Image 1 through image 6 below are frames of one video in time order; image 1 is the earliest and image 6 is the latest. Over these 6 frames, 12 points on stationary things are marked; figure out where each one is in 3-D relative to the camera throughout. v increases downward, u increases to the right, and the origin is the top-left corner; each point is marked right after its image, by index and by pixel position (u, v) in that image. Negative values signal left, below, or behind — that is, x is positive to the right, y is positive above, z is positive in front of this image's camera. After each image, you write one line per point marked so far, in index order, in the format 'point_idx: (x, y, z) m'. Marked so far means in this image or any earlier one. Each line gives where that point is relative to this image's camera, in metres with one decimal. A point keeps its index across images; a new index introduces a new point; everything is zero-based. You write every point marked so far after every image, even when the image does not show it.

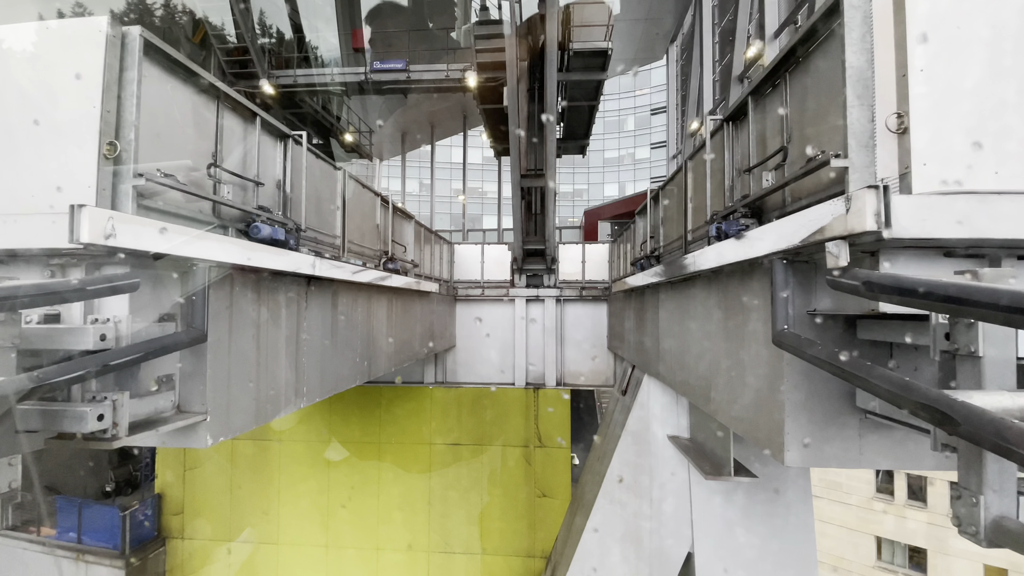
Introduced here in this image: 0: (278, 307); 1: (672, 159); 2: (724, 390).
0: (-1.9, -0.2, +3.7) m
1: (+5.5, +4.4, +16.0) m
2: (+1.6, -0.8, +3.5) m
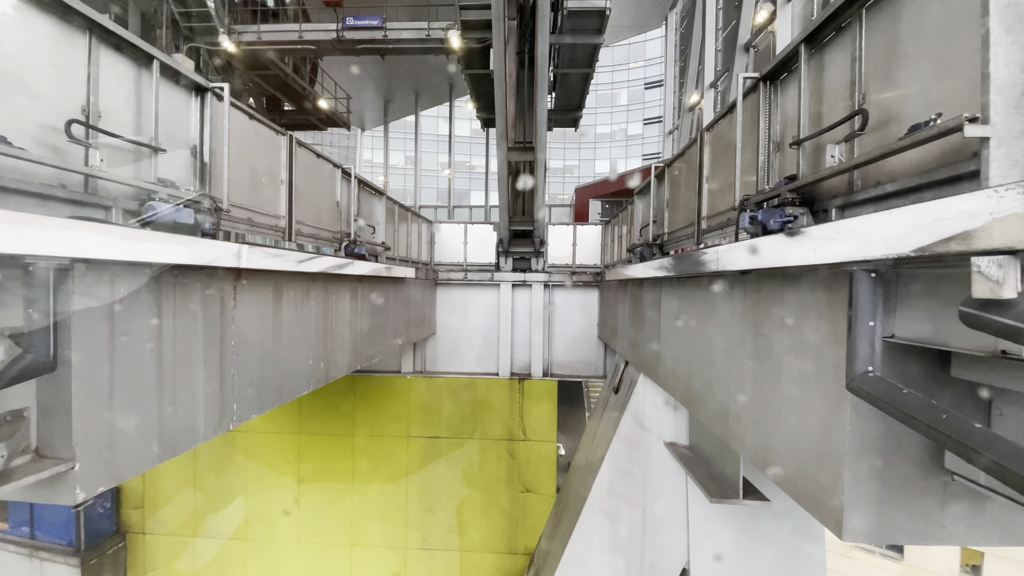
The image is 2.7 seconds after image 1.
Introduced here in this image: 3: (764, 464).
0: (-2.0, -0.1, +2.9) m
1: (+5.1, +5.0, +15.1) m
2: (+1.5, -0.8, +2.9) m
3: (+1.5, -1.0, +2.7) m
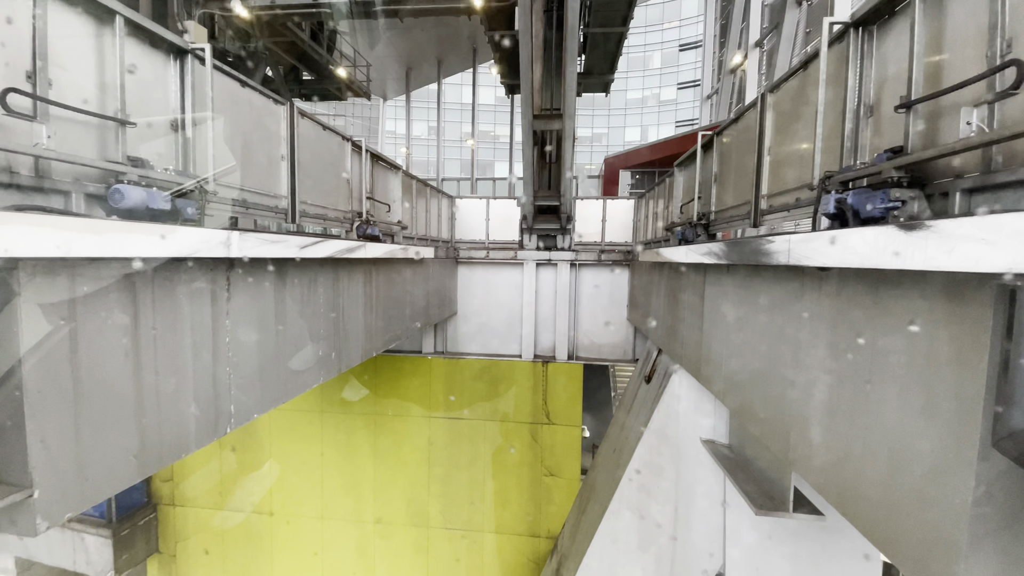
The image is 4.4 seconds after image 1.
0: (-1.9, -0.1, +2.6) m
1: (+5.9, +5.7, +14.1) m
2: (+1.6, -0.8, +2.4) m
3: (+1.6, -1.0, +2.2) m
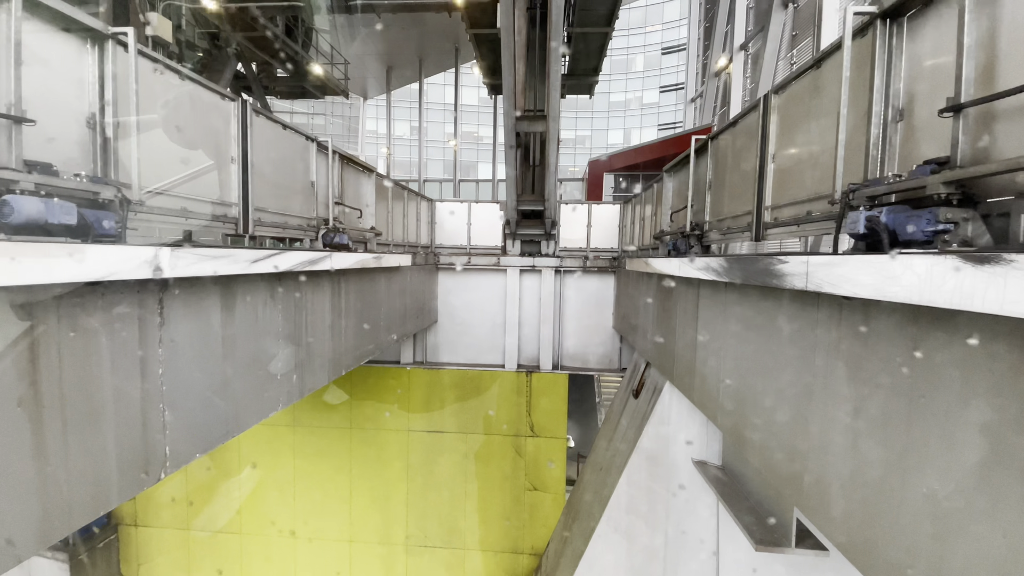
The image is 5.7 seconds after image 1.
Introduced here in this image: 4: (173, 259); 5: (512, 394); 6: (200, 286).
0: (-2.0, -0.2, +2.2) m
1: (+5.4, +5.6, +14.0) m
2: (+1.5, -0.9, +2.1) m
3: (+1.5, -1.2, +1.9) m
4: (-1.8, +0.2, +2.4) m
5: (0.0, -2.1, +9.3) m
6: (-1.9, 0.0, +2.8) m
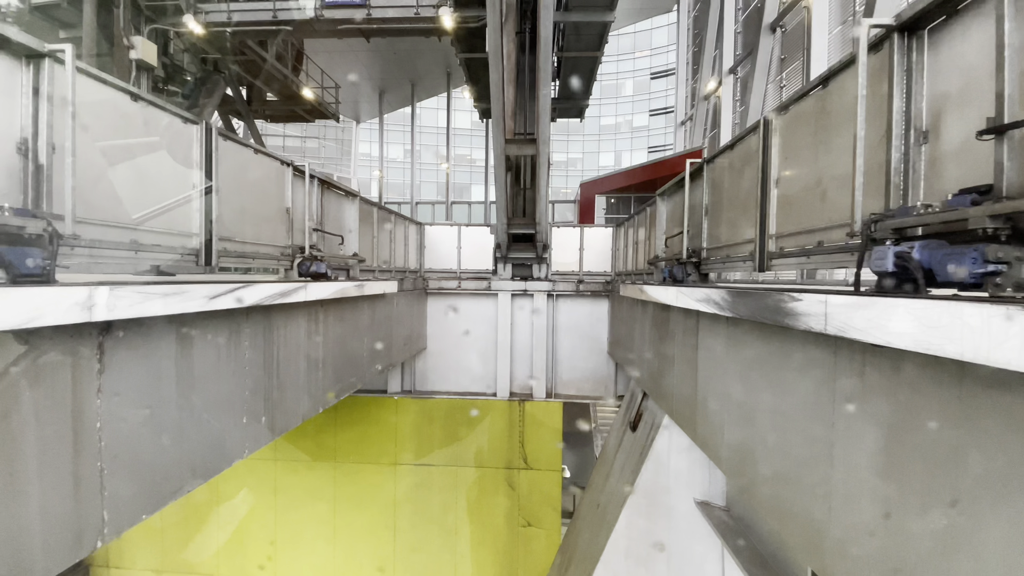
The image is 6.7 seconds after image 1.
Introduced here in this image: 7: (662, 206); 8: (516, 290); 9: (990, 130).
0: (-2.1, -0.4, +1.9) m
1: (+5.1, +4.9, +14.0) m
2: (+1.4, -1.1, +1.8) m
3: (+1.4, -1.3, +1.7) m
4: (-1.8, 0.0, +2.1) m
5: (-0.2, -2.6, +9.0) m
6: (-2.0, -0.2, +2.6) m
7: (+1.7, +0.9, +5.4) m
8: (+0.1, 0.0, +9.1) m
9: (+1.4, +0.5, +1.4) m
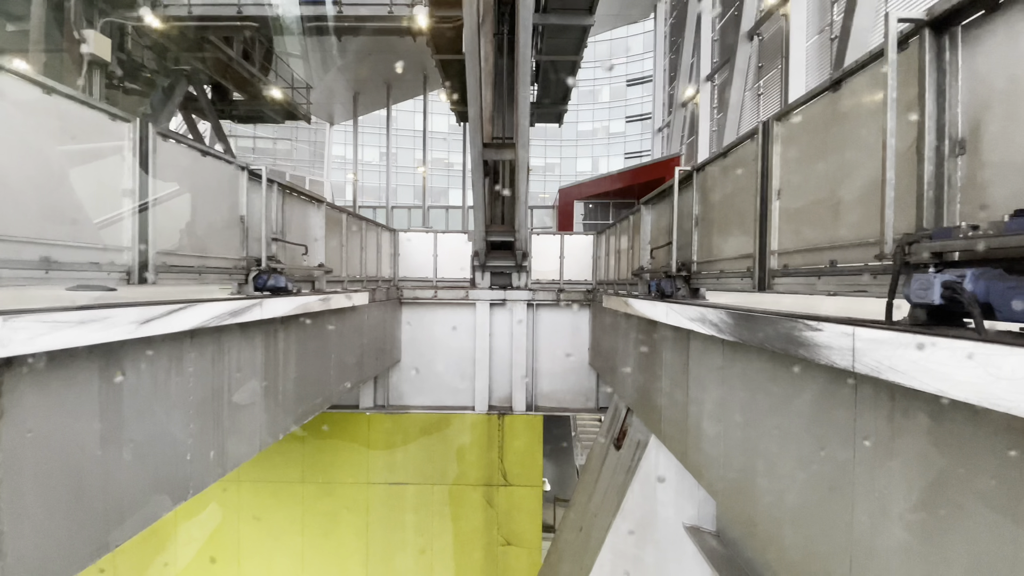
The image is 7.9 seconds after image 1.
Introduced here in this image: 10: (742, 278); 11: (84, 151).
0: (-2.1, -0.5, +1.5) m
1: (+4.5, +4.7, +14.0) m
2: (+1.4, -1.2, +1.6) m
3: (+1.4, -1.4, +1.4) m
4: (-1.9, -0.2, +1.8) m
5: (-0.6, -2.8, +8.7) m
6: (-2.1, -0.3, +2.2) m
7: (+1.5, +0.8, +5.2) m
8: (-0.3, -0.2, +8.8) m
9: (+1.4, +0.4, +1.2) m
10: (+1.5, +0.1, +3.0) m
11: (-2.2, +0.7, +2.5) m
